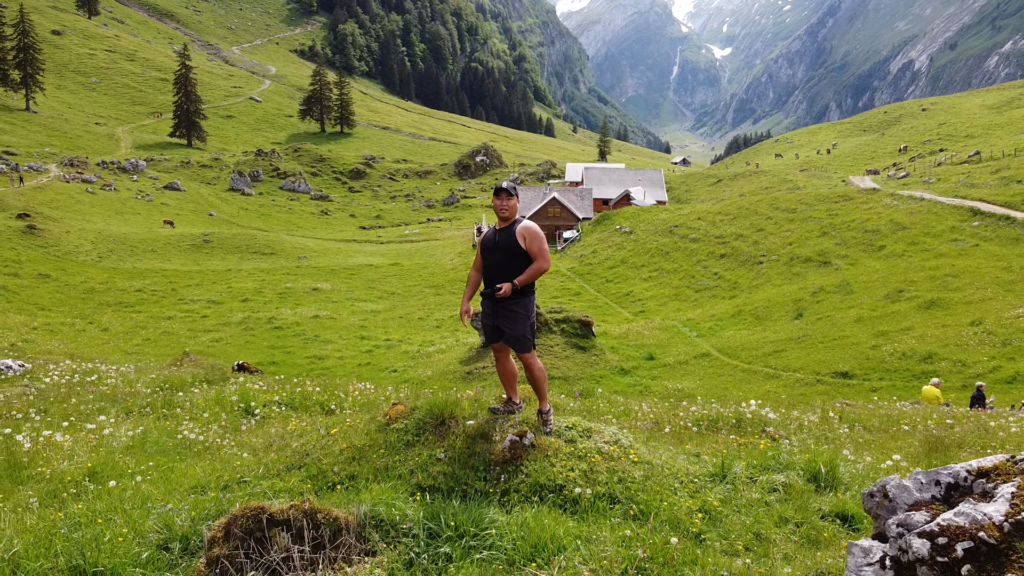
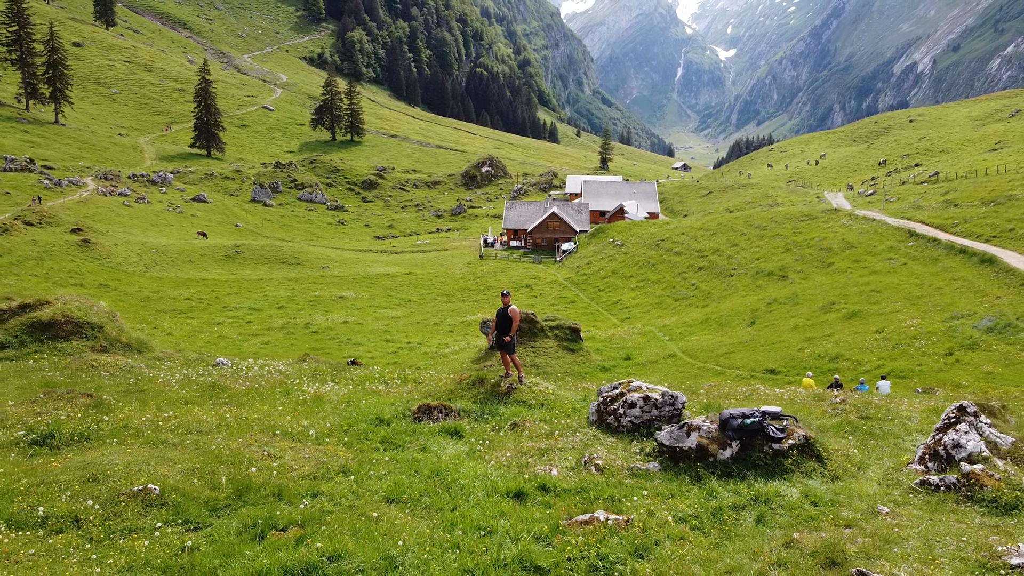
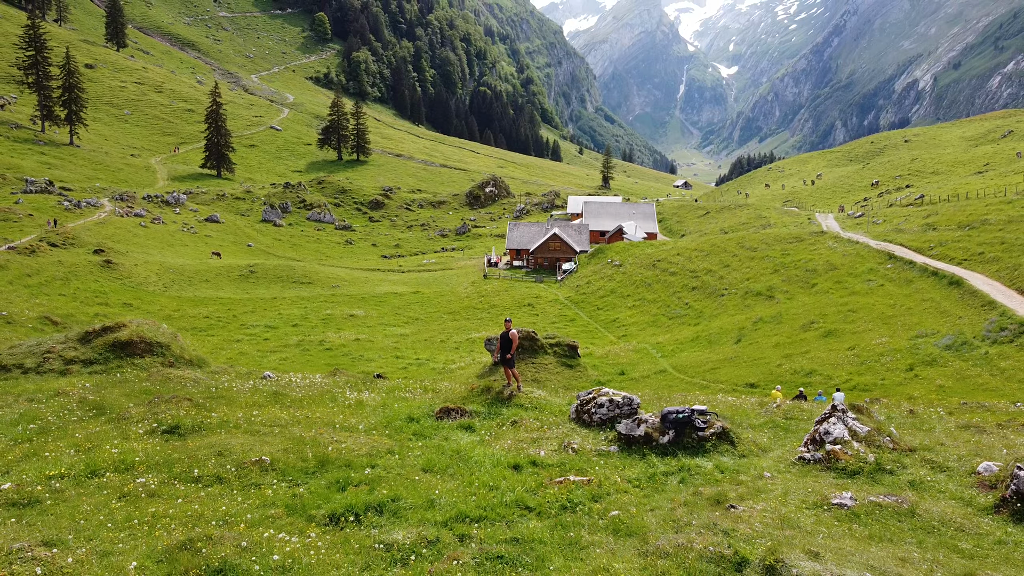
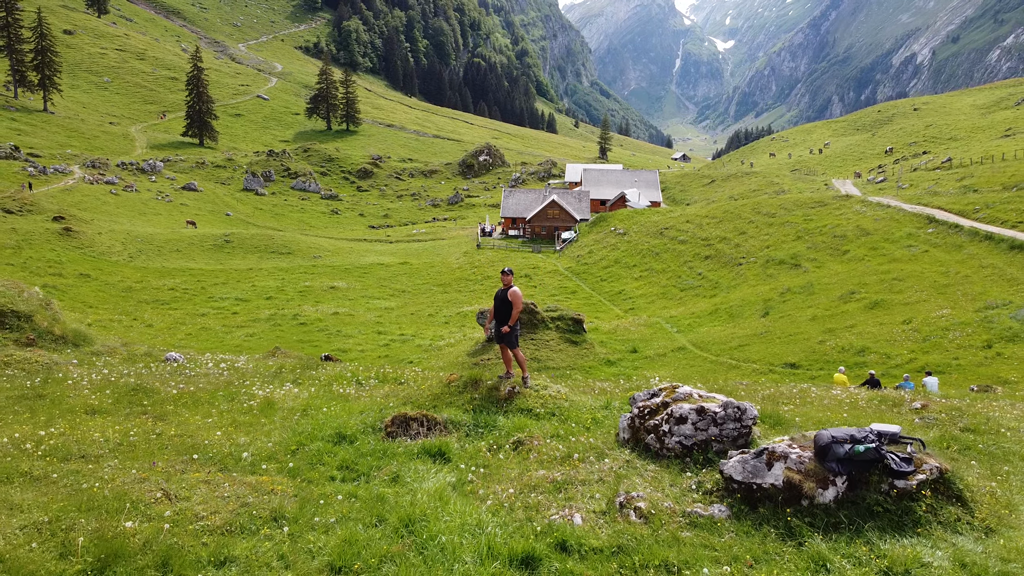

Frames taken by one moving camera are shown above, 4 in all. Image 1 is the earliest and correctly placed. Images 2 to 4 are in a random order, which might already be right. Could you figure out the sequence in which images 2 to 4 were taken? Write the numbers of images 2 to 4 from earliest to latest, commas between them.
4, 2, 3
